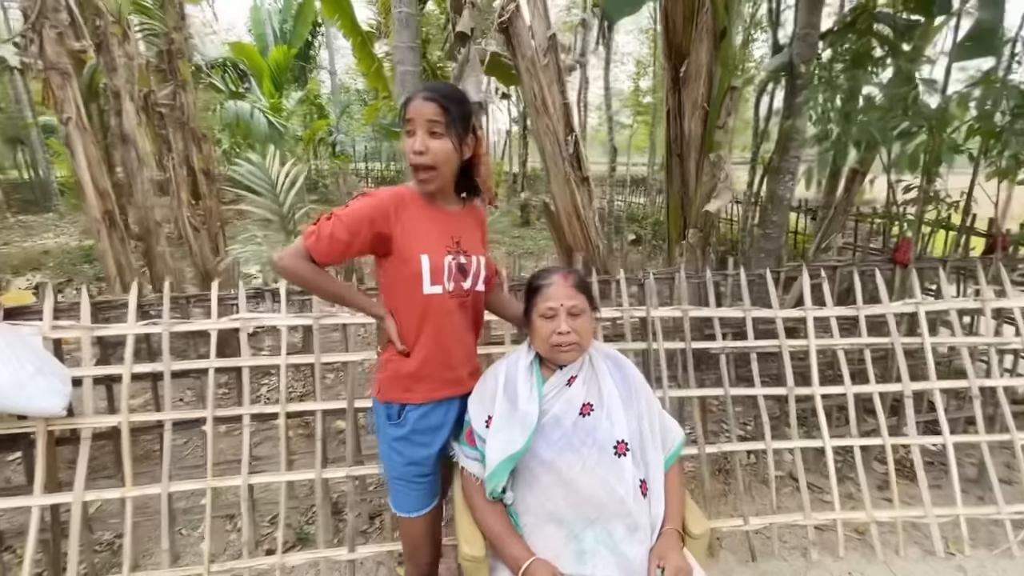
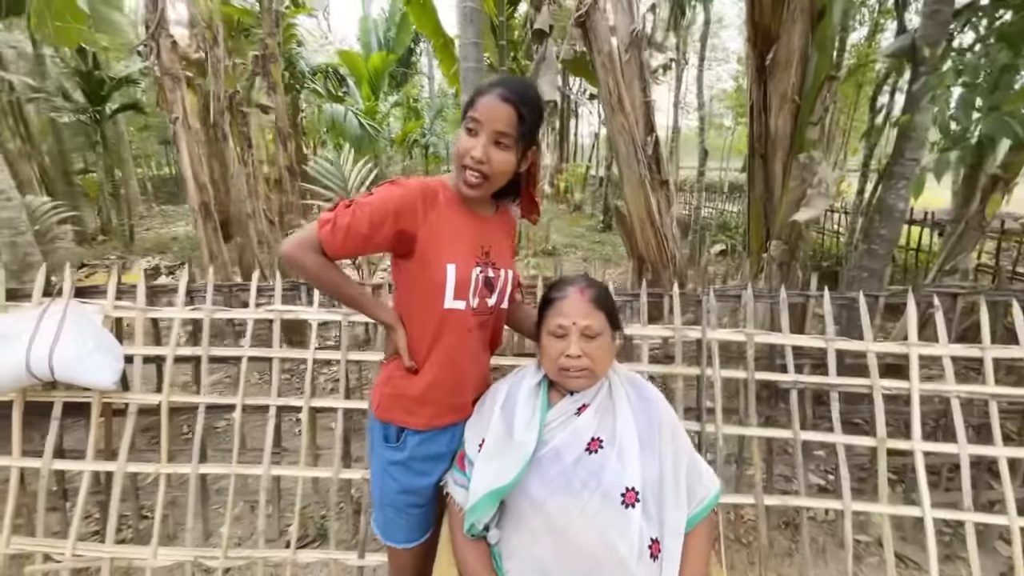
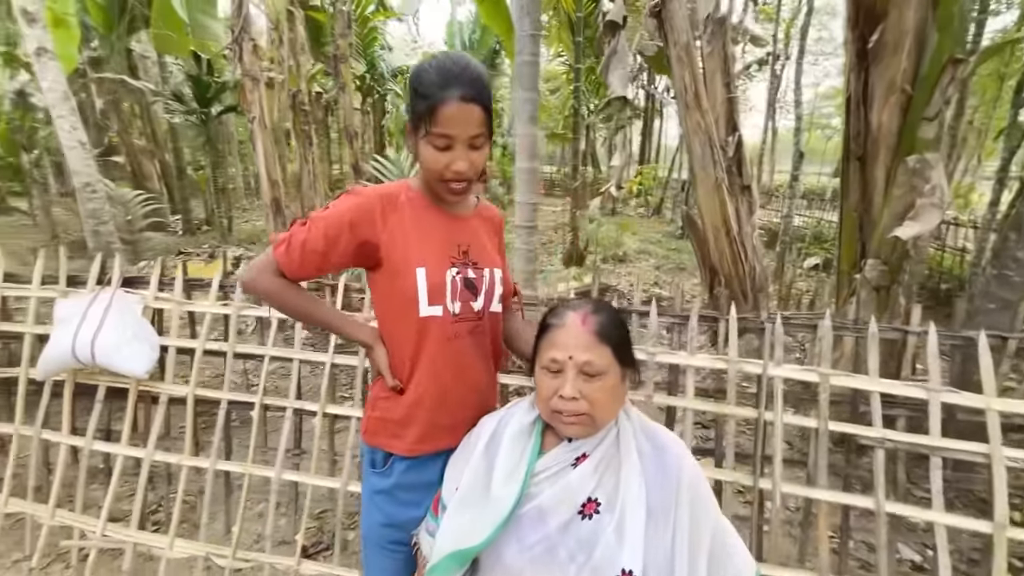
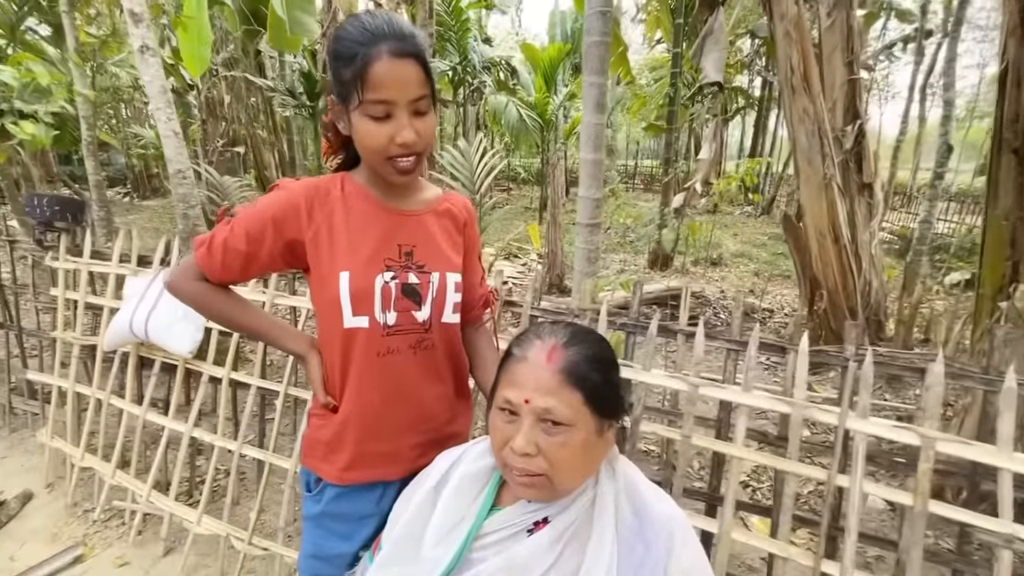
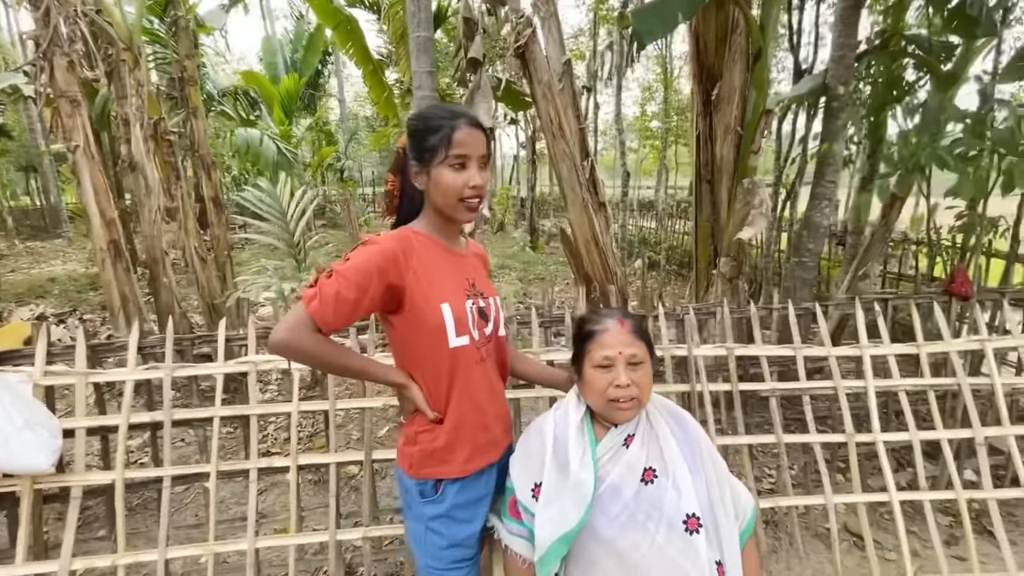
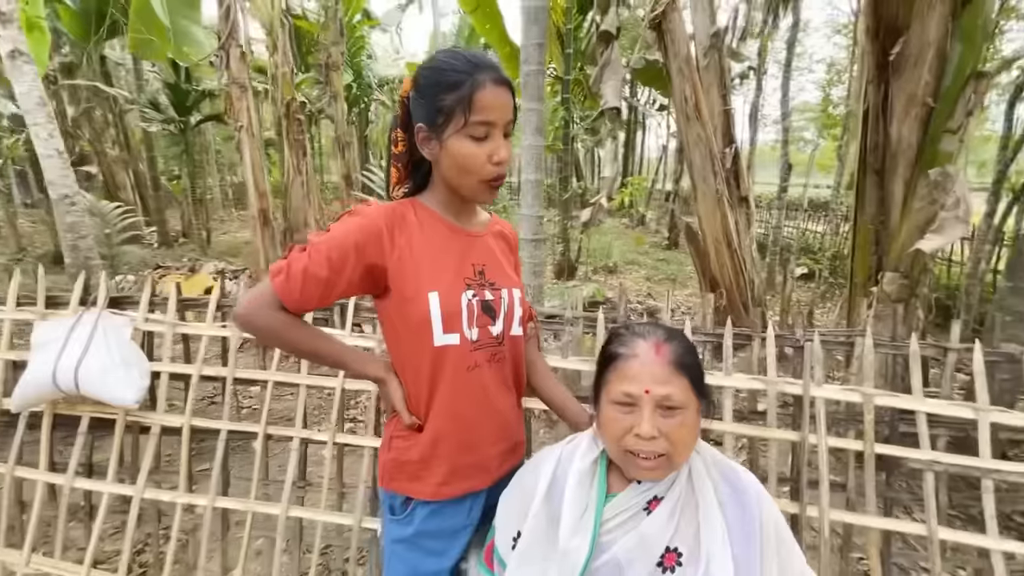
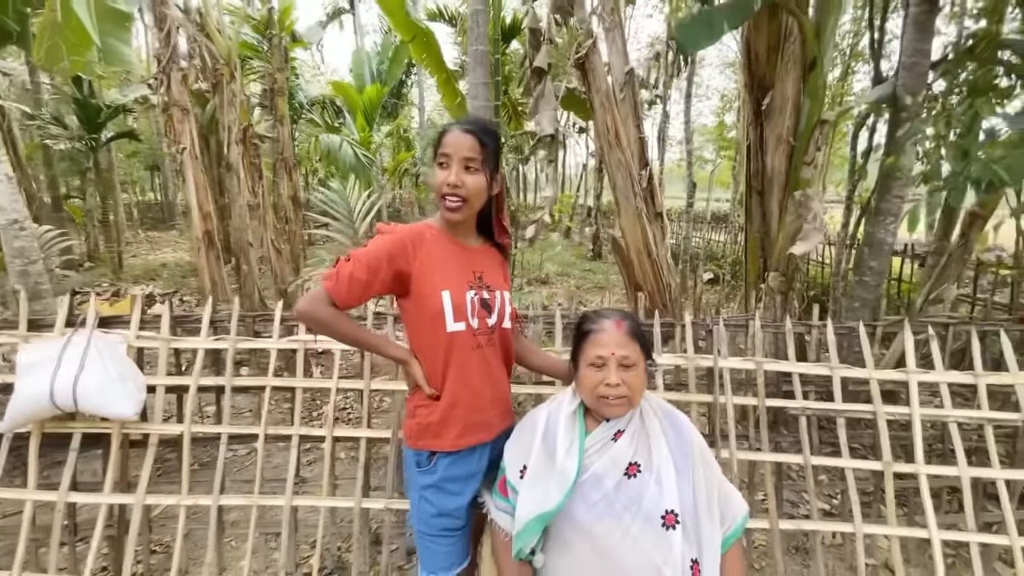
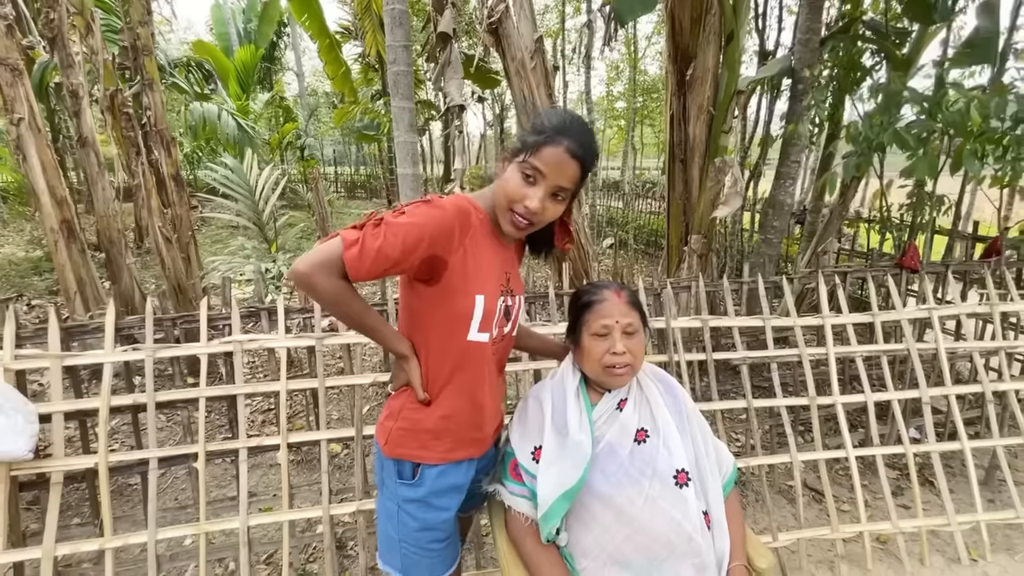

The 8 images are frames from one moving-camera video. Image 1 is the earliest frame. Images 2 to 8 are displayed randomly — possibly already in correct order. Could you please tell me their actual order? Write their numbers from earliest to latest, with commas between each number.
2, 3, 4, 6, 7, 5, 8
